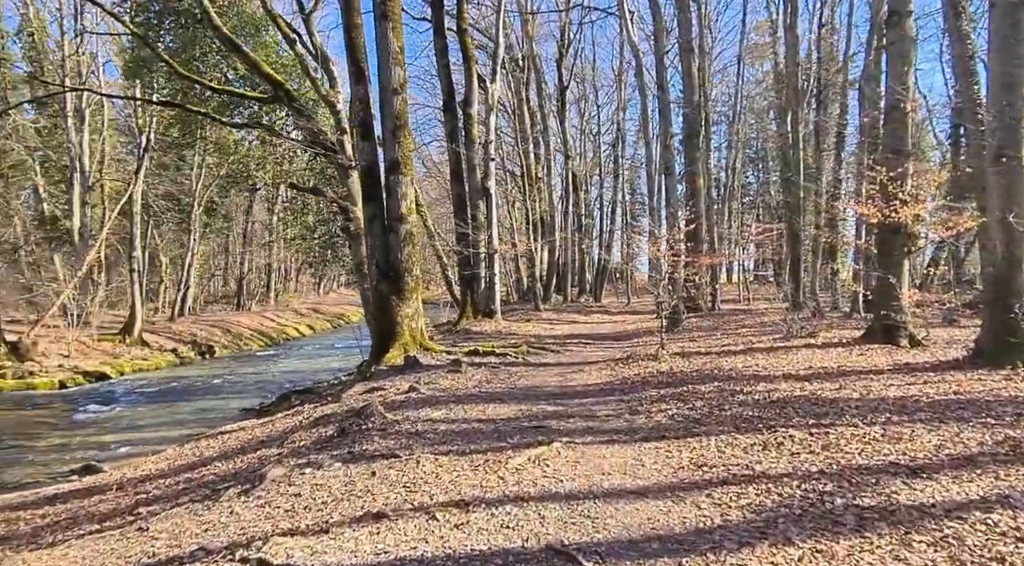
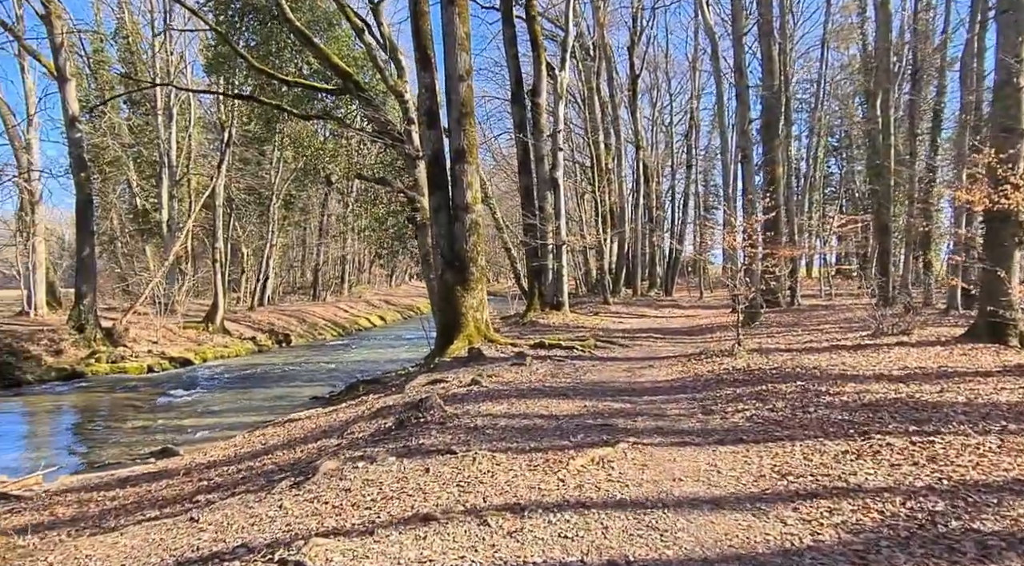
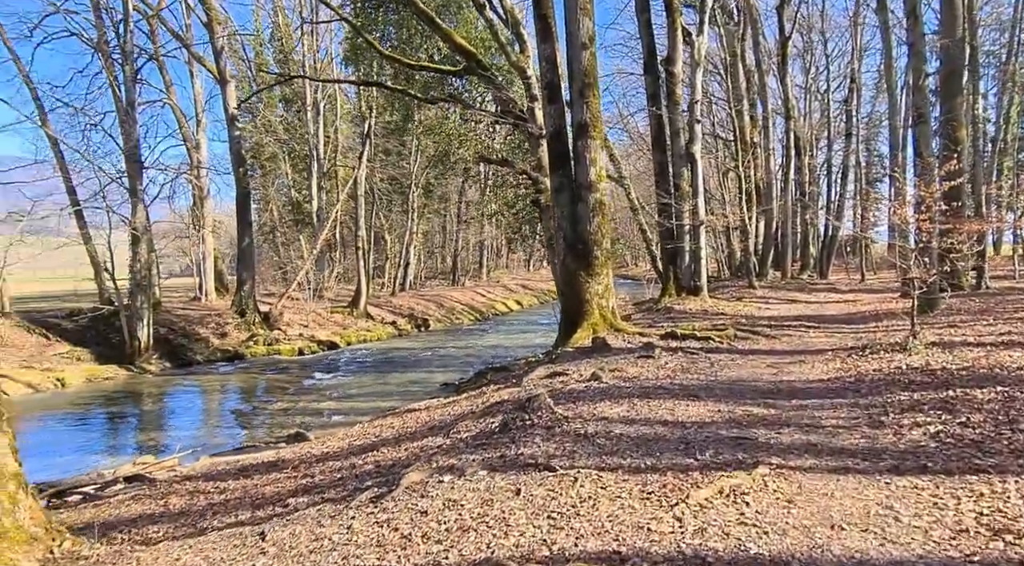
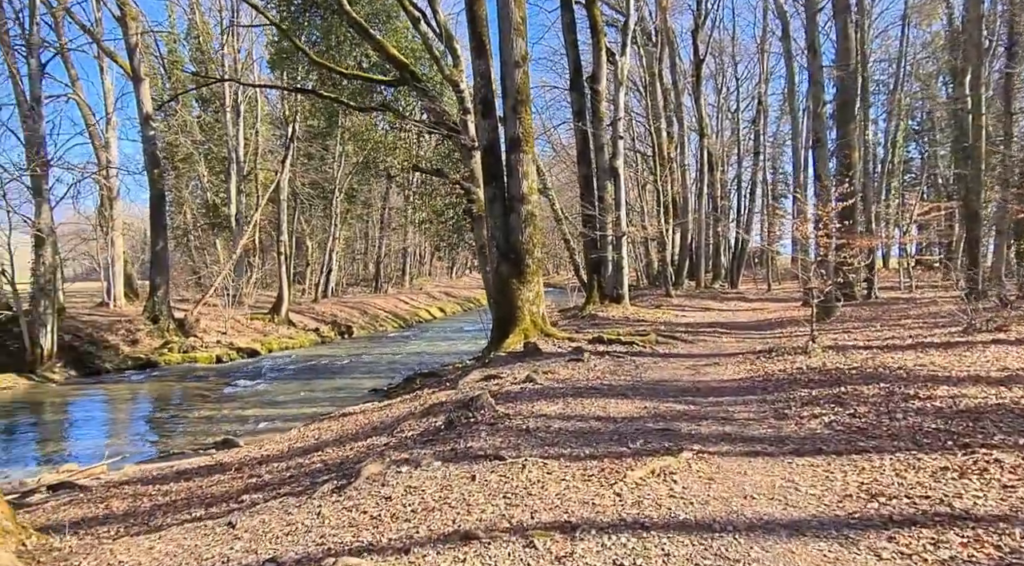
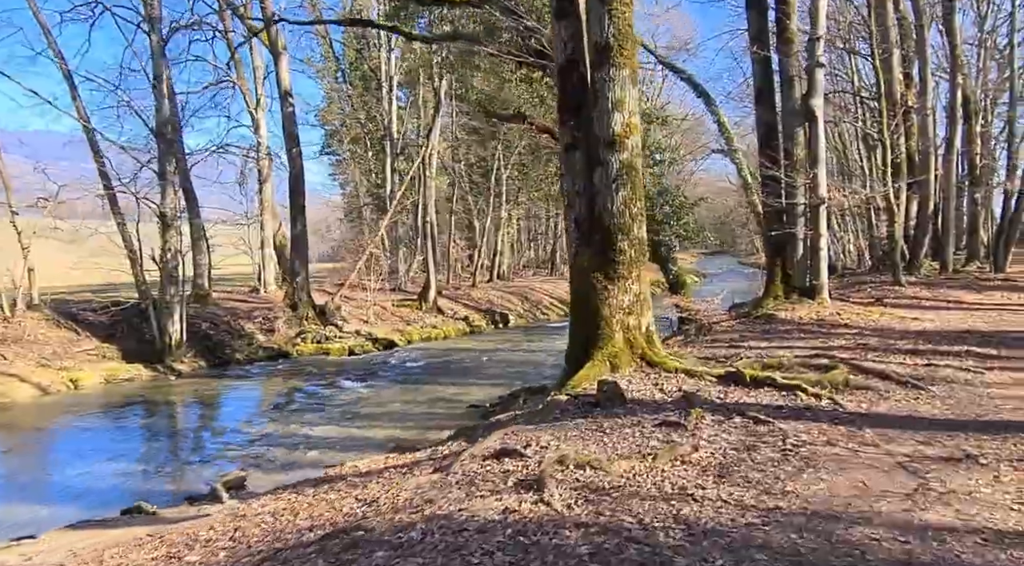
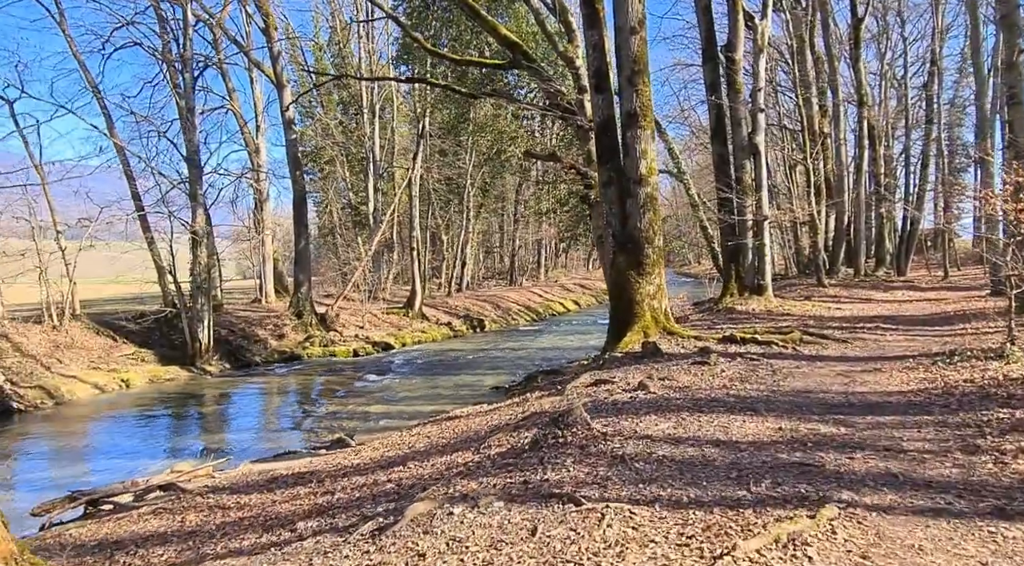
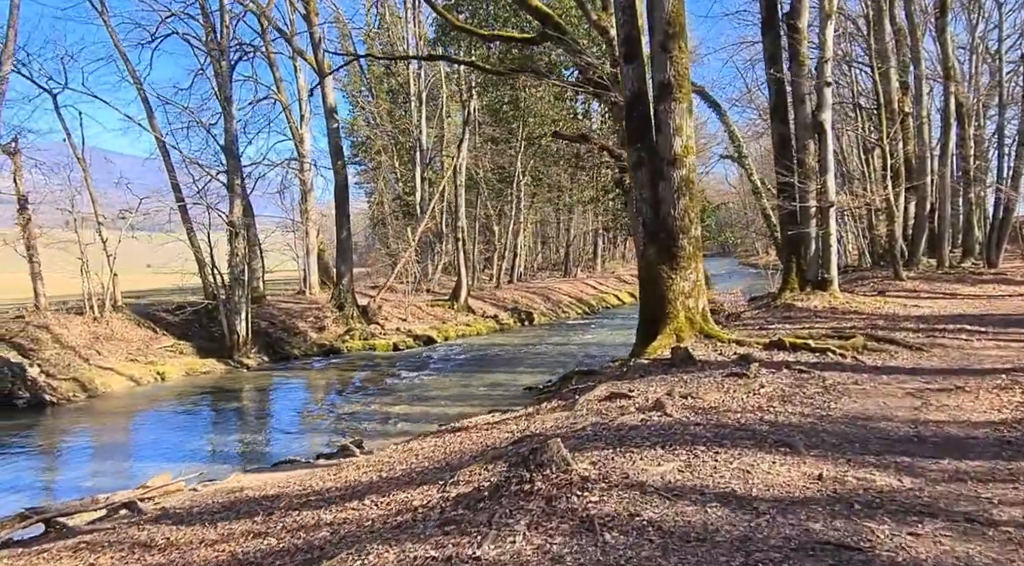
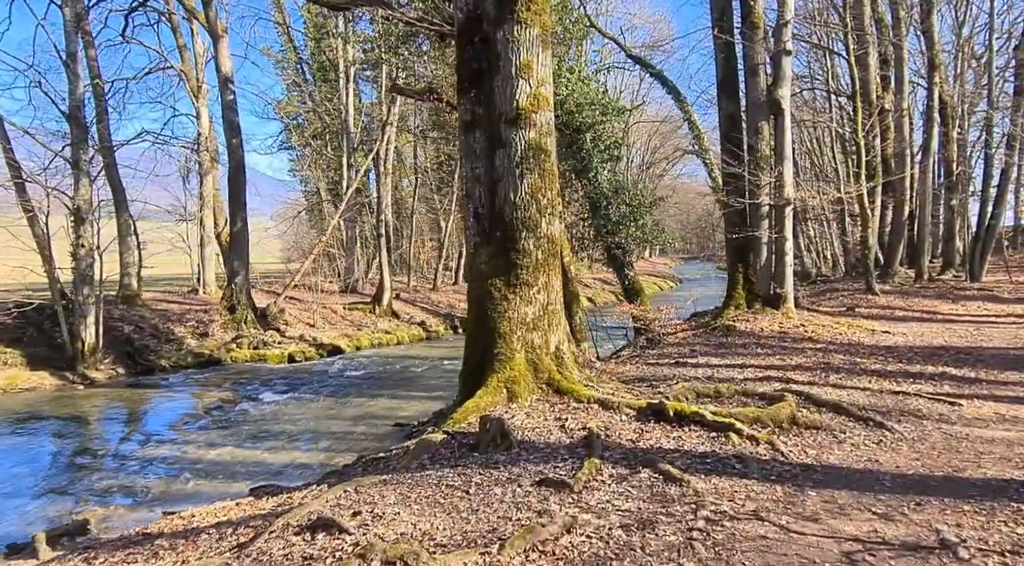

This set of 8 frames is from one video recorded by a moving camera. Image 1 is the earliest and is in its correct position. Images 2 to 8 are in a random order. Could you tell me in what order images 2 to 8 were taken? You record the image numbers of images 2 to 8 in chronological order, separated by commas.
2, 4, 3, 6, 7, 5, 8
